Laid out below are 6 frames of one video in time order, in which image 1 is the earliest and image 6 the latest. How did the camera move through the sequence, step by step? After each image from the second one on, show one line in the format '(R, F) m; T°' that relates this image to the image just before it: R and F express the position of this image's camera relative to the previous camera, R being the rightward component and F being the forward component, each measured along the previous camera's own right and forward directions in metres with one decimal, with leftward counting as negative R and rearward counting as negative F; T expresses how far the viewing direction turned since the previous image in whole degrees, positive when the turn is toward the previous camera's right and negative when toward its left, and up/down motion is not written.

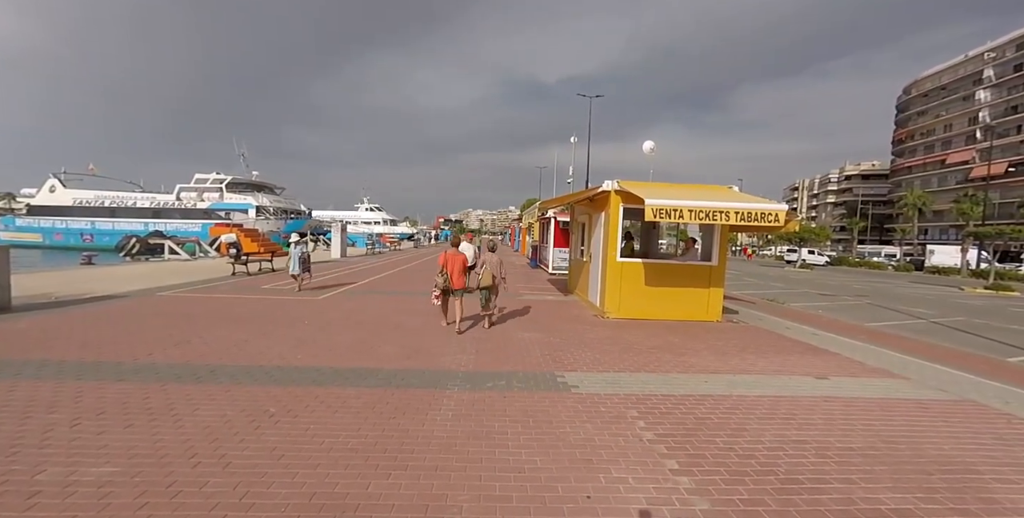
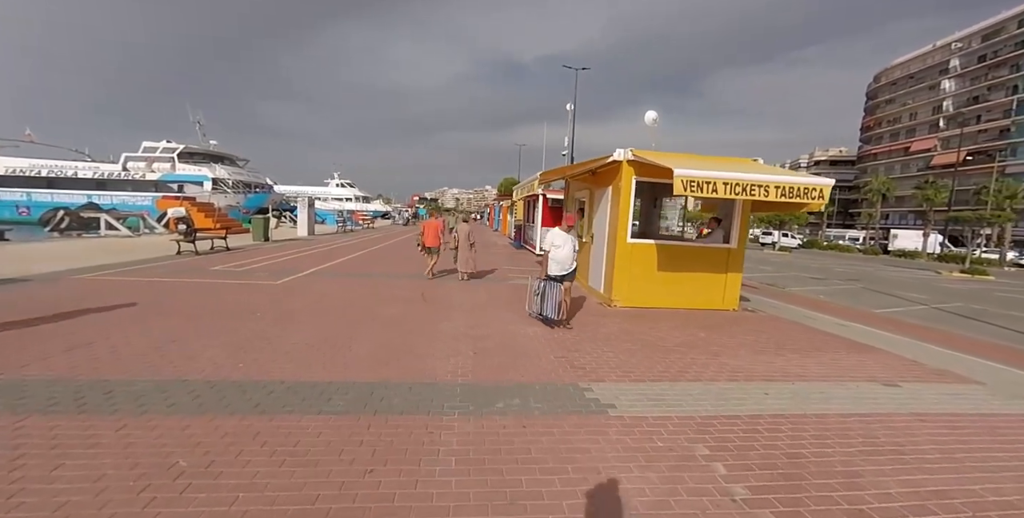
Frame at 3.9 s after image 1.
(-0.4, +1.3) m; +3°
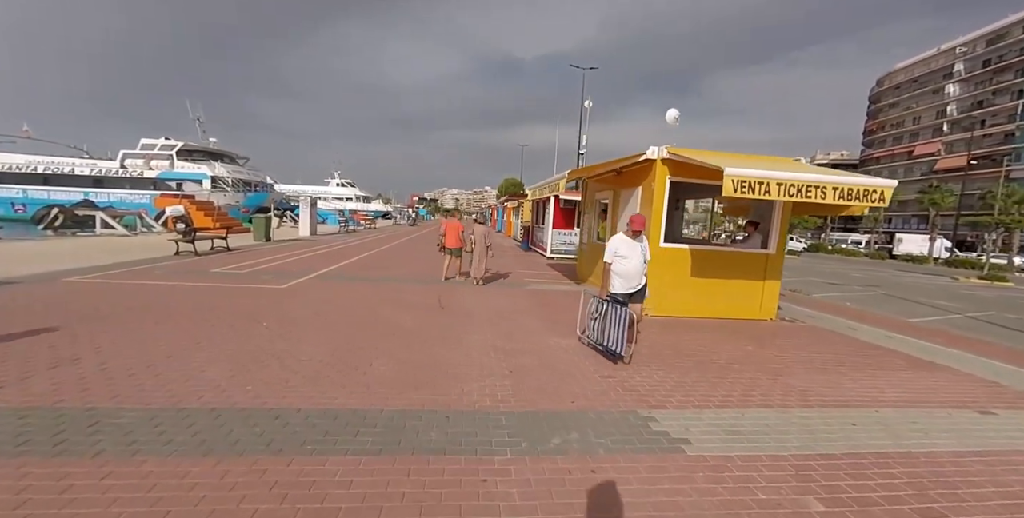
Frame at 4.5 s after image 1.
(-0.4, +0.6) m; 0°
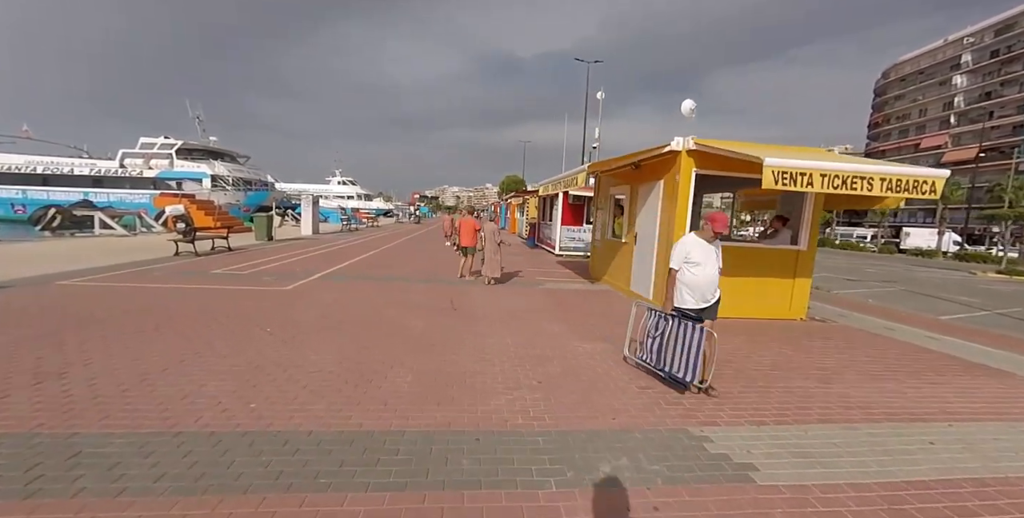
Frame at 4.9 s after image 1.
(-0.2, +0.4) m; 0°
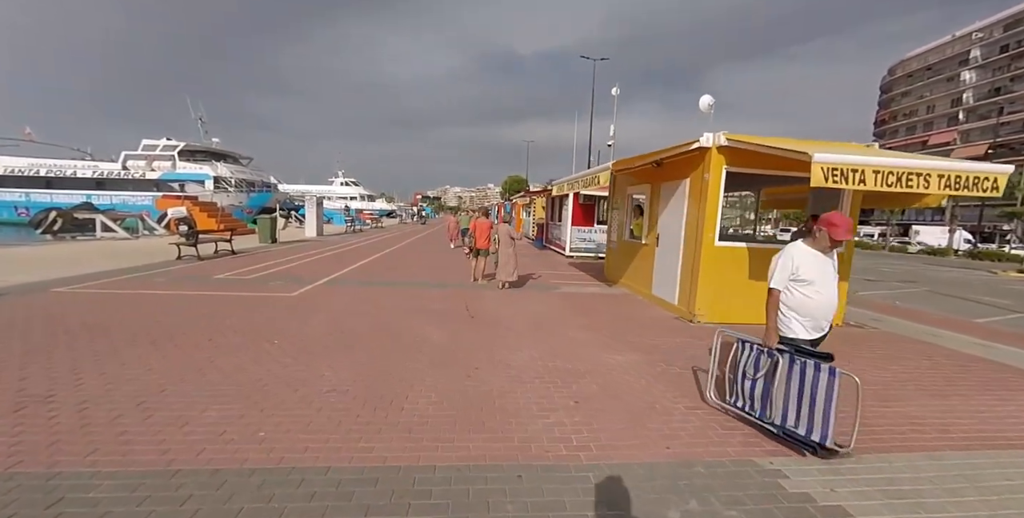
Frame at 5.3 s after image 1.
(-0.3, +0.4) m; 0°
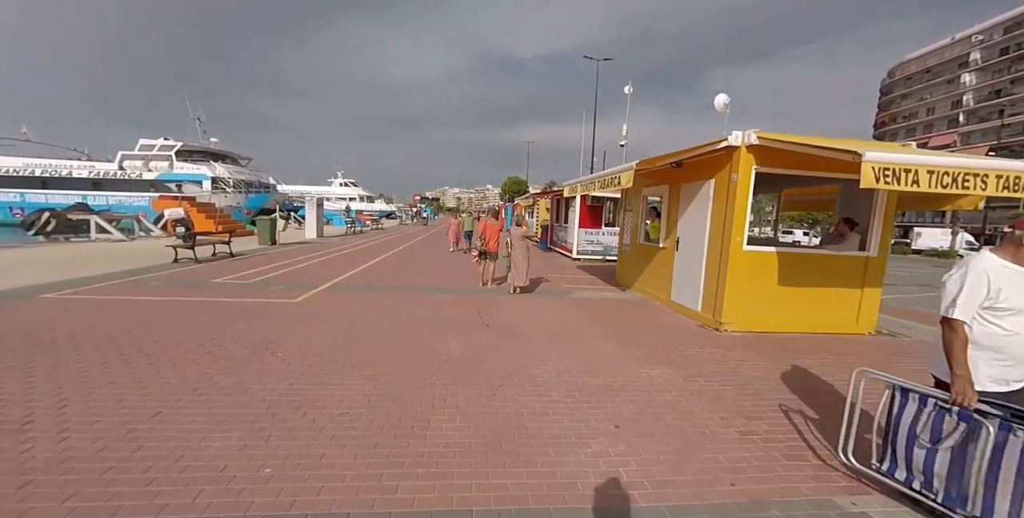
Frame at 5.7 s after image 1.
(-0.3, +0.4) m; 0°
